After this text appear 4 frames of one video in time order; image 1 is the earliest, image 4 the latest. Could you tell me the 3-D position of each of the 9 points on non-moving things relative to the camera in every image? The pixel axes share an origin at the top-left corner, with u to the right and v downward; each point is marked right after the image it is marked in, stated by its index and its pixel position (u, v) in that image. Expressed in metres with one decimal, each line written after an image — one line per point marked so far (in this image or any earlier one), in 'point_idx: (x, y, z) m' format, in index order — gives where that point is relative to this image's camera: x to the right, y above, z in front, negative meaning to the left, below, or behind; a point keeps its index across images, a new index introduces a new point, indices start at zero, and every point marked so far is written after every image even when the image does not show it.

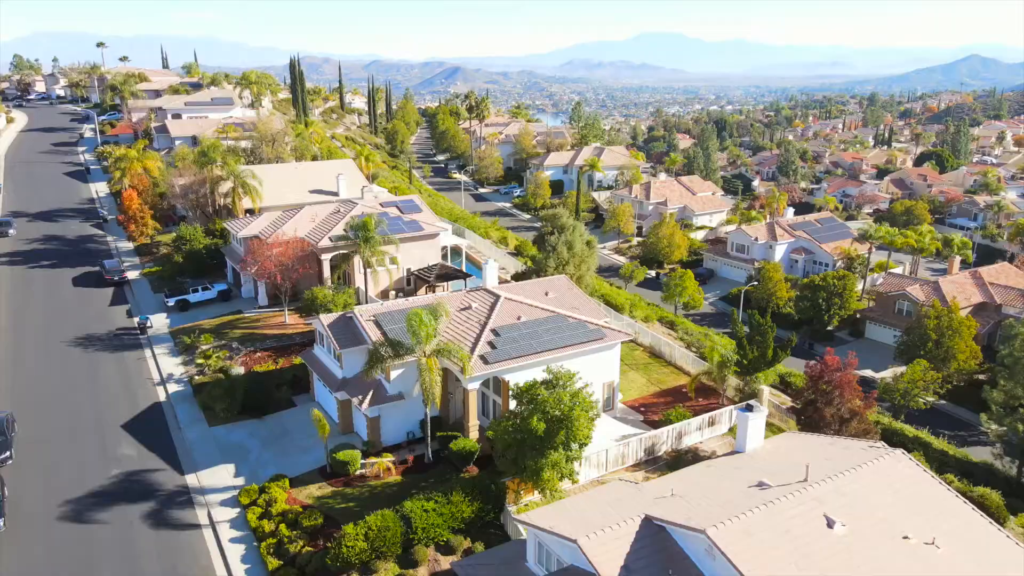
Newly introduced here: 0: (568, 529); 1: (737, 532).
0: (+1.6, -6.6, +20.0) m
1: (+5.6, -6.1, +18.1) m
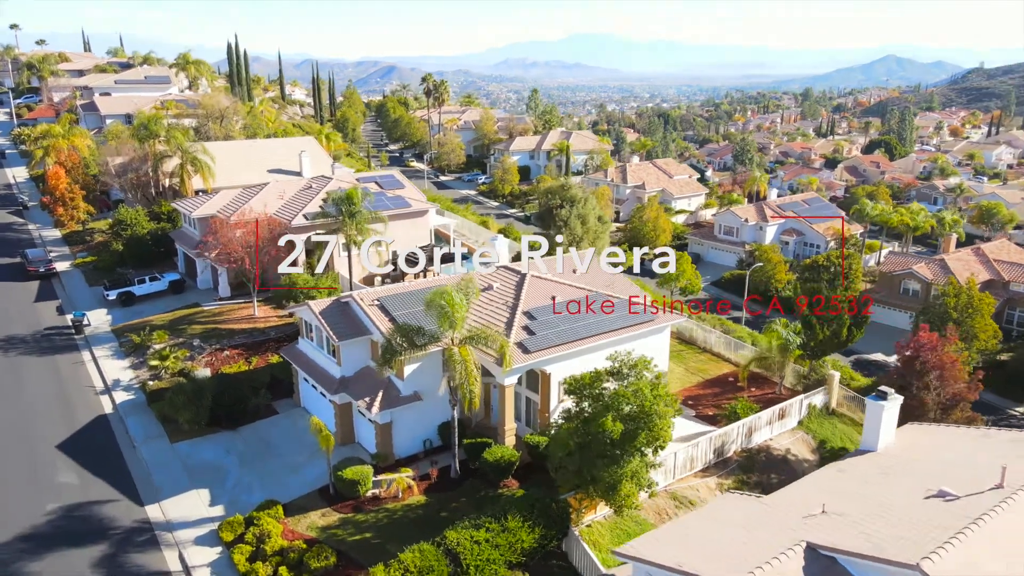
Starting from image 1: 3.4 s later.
0: (+3.9, -5.6, +14.8) m
1: (+8.1, -5.0, +13.2) m
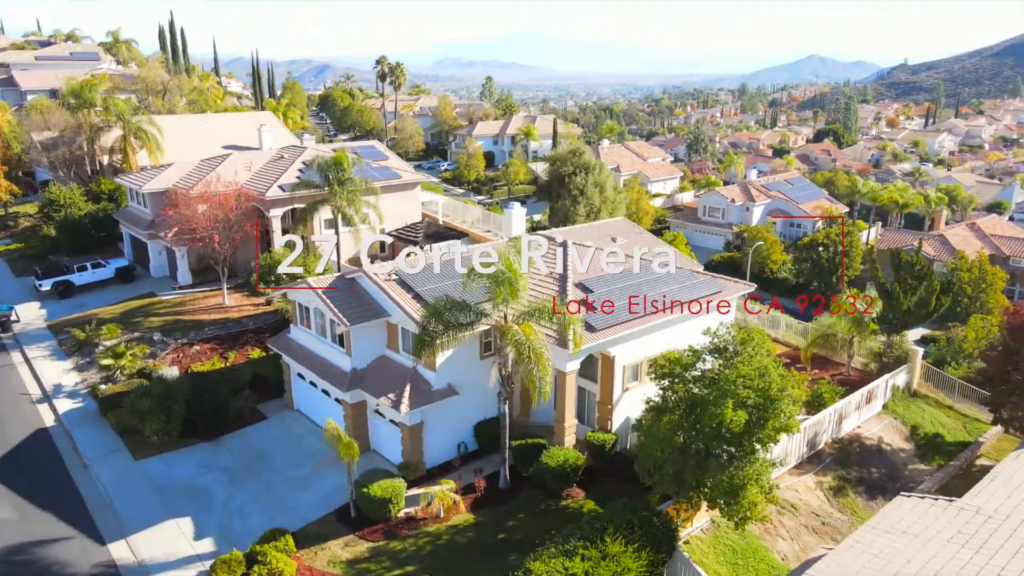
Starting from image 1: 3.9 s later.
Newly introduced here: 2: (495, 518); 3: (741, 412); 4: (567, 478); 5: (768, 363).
0: (+6.4, -4.5, +10.6) m
1: (+10.6, -3.8, +9.4) m
2: (-0.4, -5.8, +18.6) m
3: (+4.9, -2.7, +15.8) m
4: (+1.5, -5.0, +19.2) m
5: (+5.8, -1.7, +16.6) m
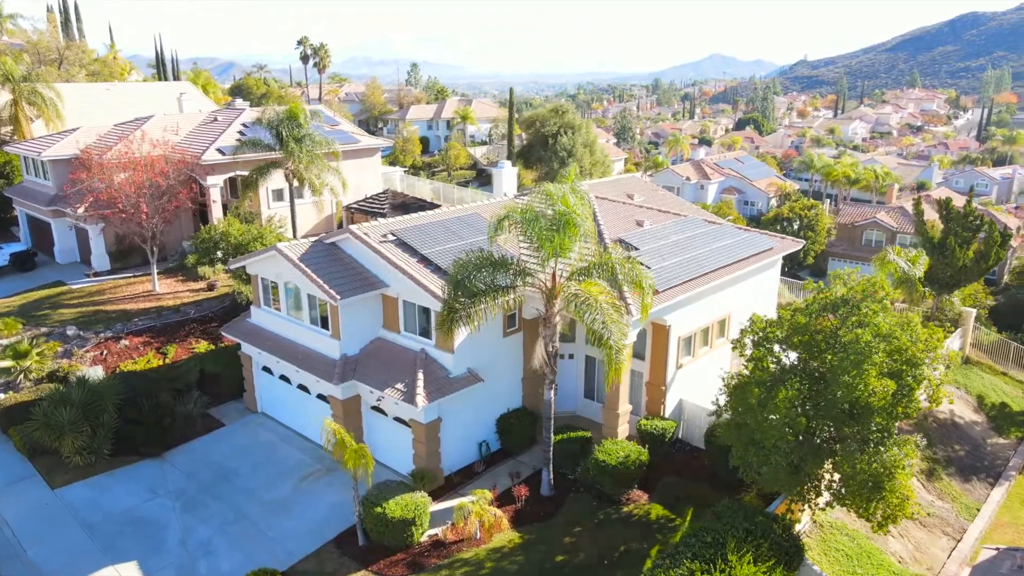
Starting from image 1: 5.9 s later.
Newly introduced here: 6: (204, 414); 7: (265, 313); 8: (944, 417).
0: (+8.3, -3.4, +7.3) m
1: (+12.6, -2.5, +6.6) m
2: (+0.7, -4.9, +14.5) m
3: (+6.2, -1.6, +12.4) m
4: (+2.5, -4.0, +15.3) m
5: (+7.0, -0.6, +13.2) m
6: (-8.0, -3.3, +19.1) m
7: (-6.3, -0.6, +18.7) m
8: (+11.6, -3.5, +19.8) m
